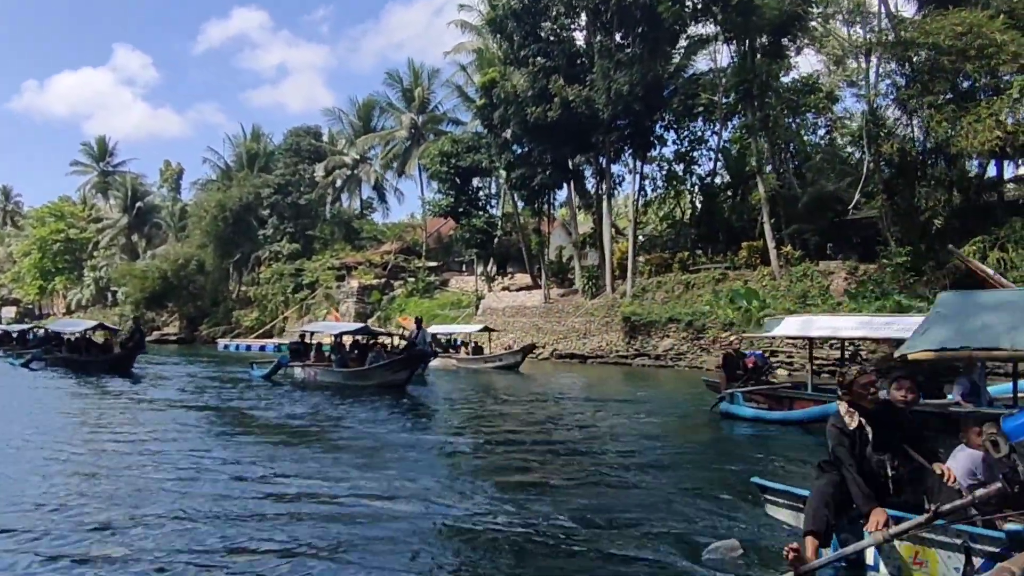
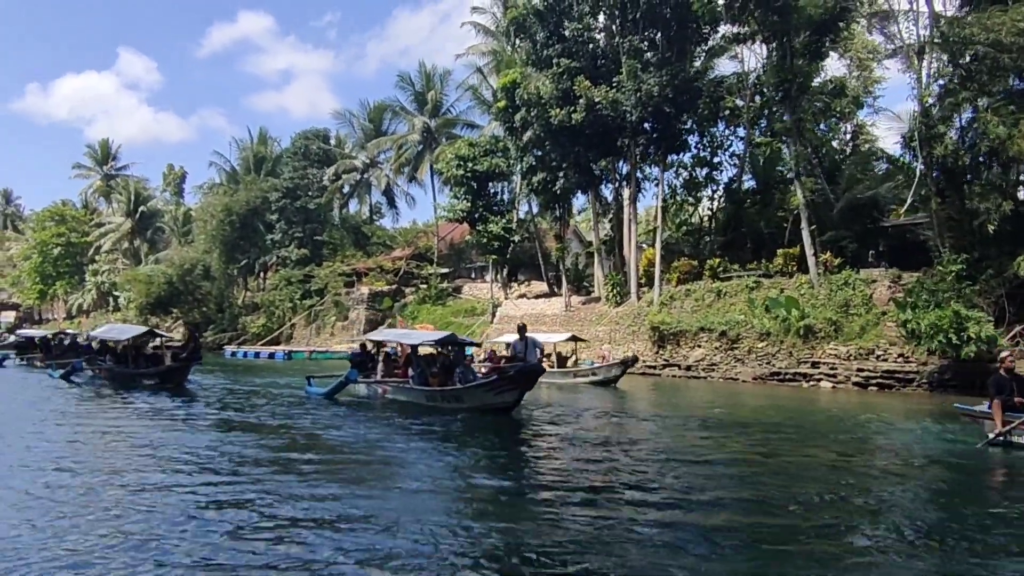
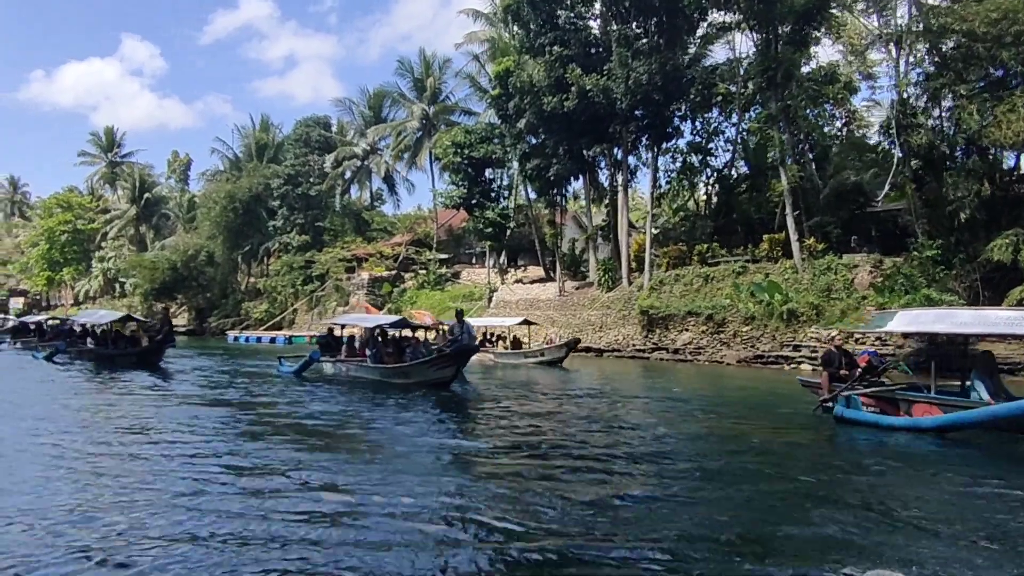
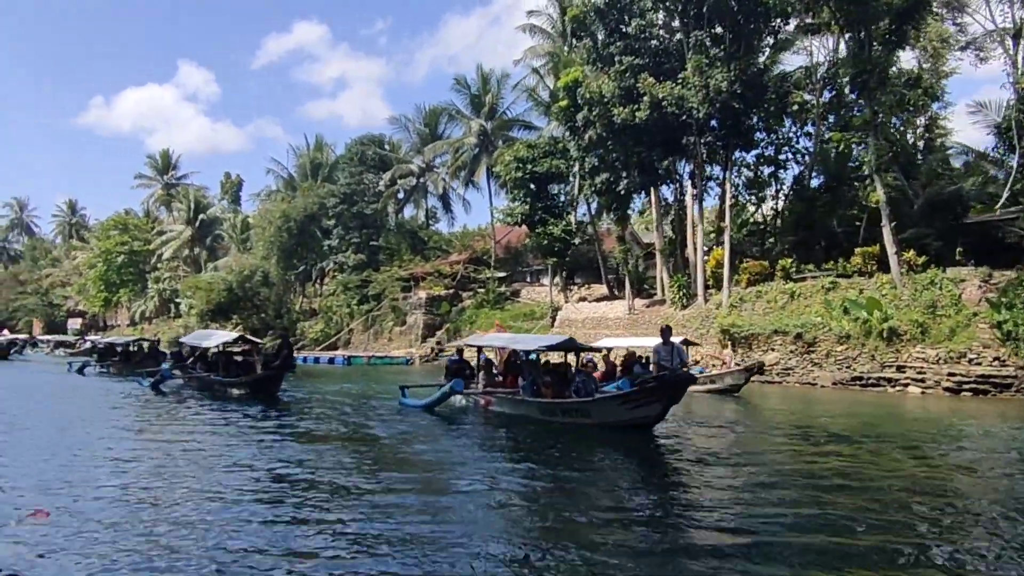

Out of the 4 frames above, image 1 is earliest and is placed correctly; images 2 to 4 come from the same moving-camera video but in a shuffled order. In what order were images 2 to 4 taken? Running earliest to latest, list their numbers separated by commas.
3, 2, 4
